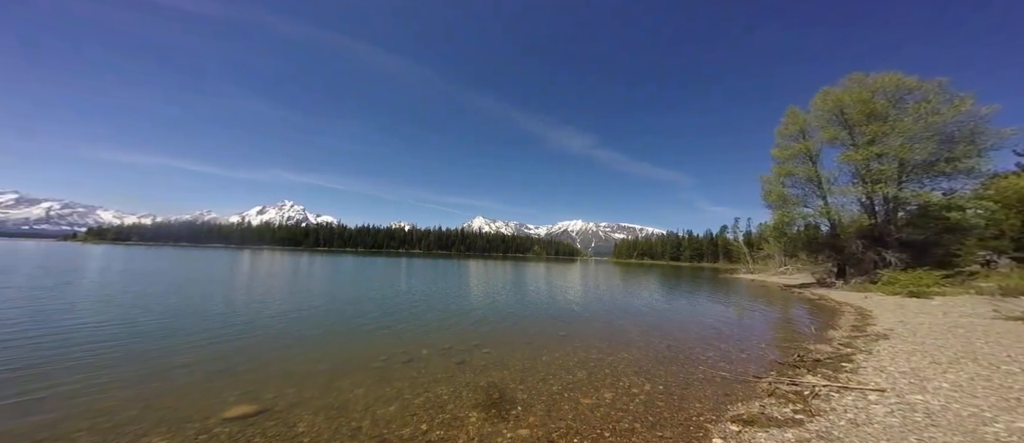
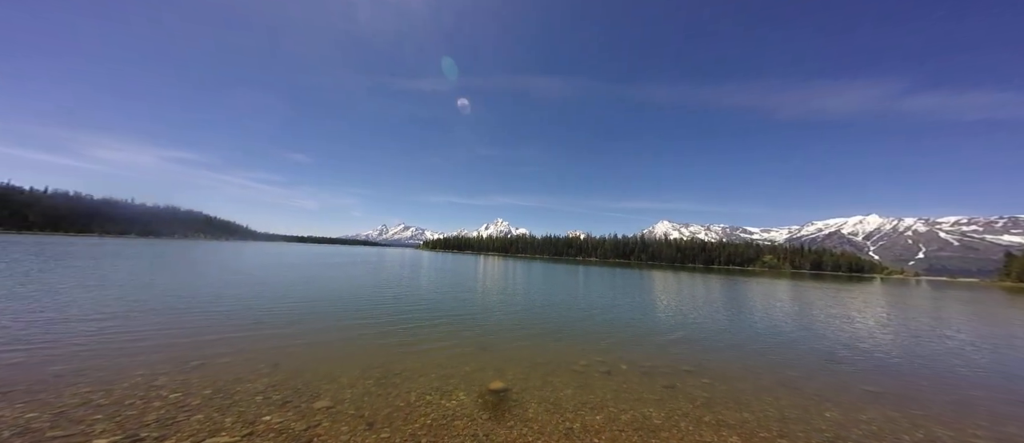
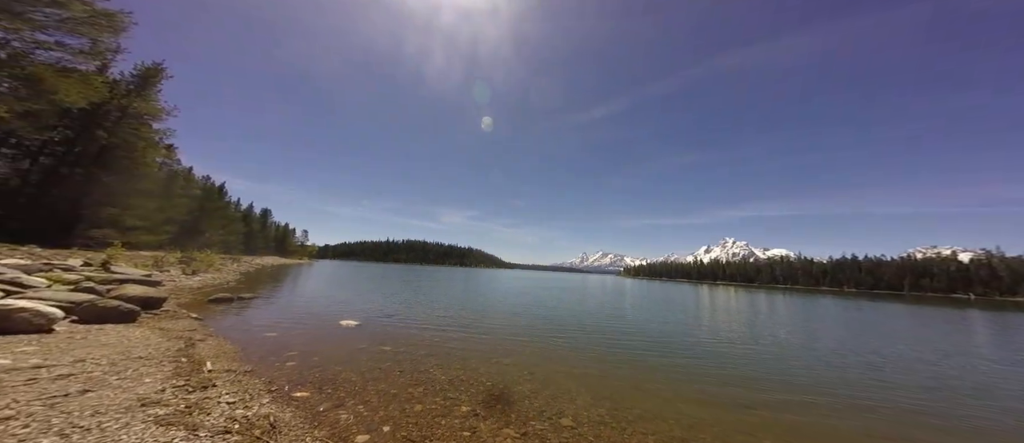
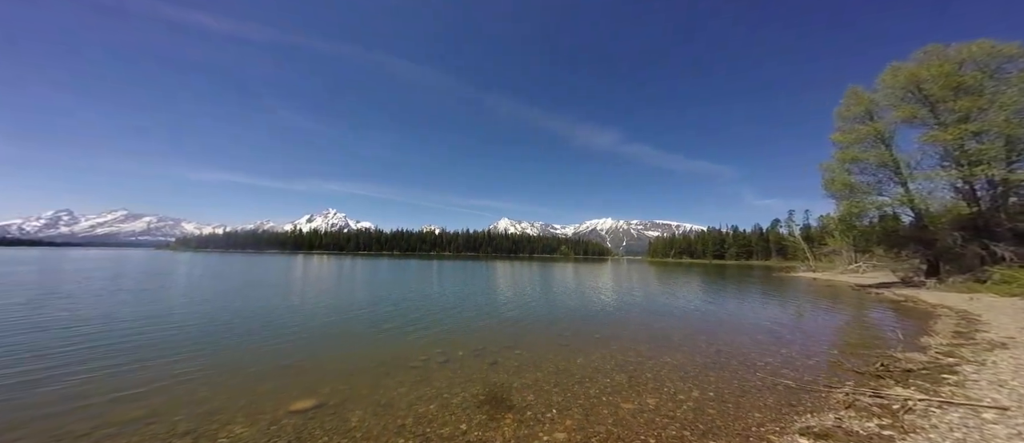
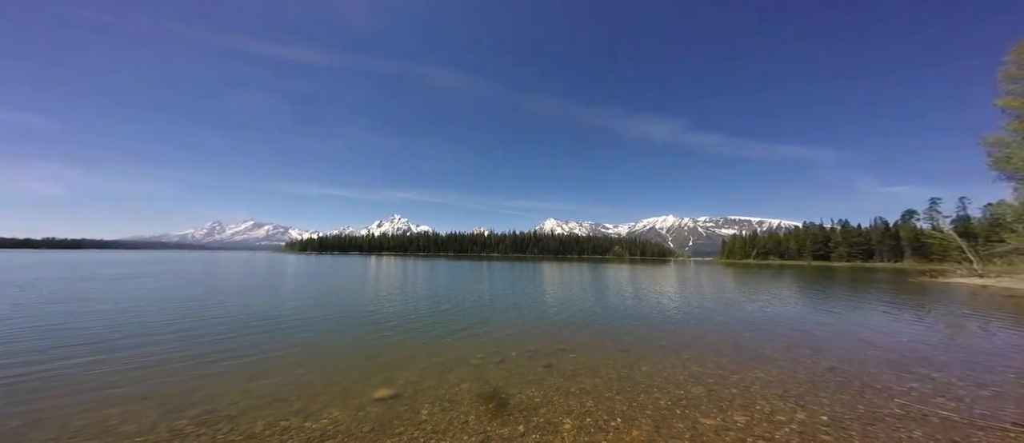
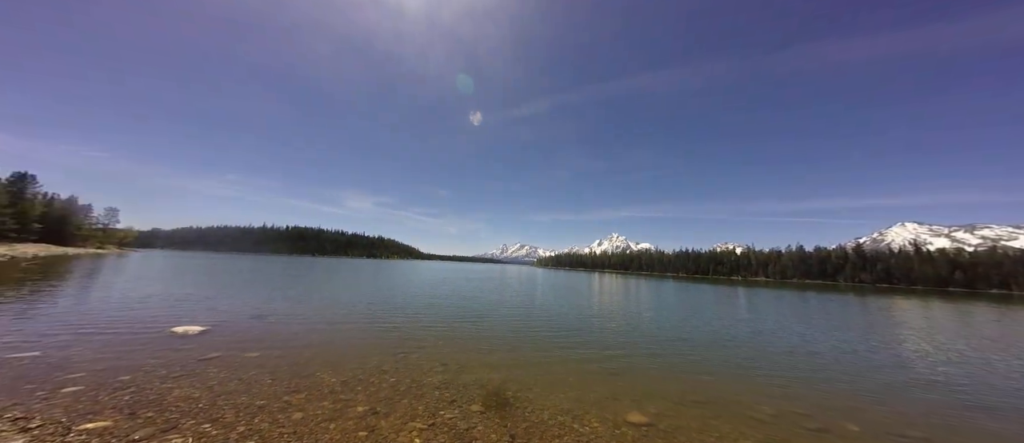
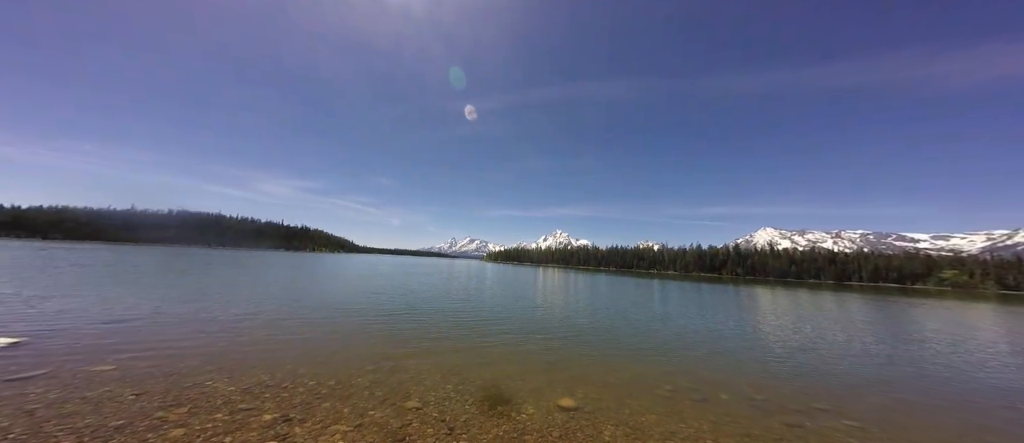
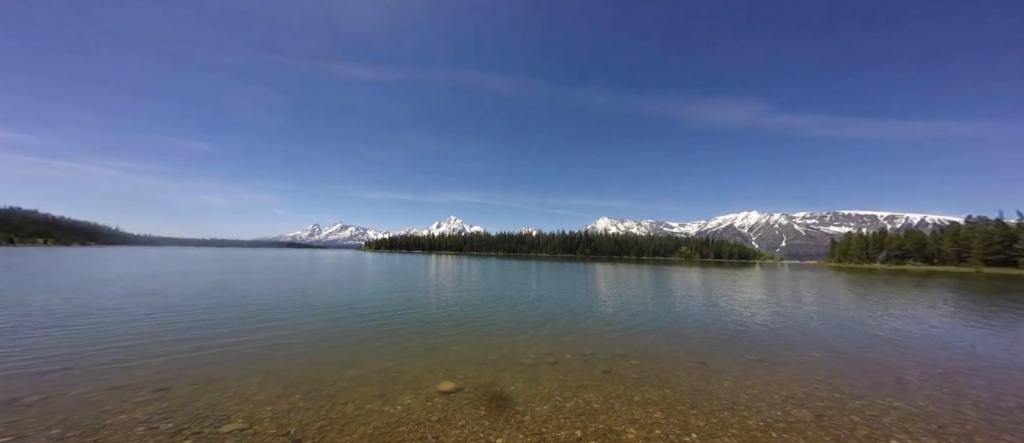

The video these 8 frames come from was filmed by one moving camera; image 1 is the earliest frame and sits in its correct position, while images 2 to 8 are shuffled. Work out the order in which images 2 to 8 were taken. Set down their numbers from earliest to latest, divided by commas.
4, 5, 8, 2, 7, 6, 3
